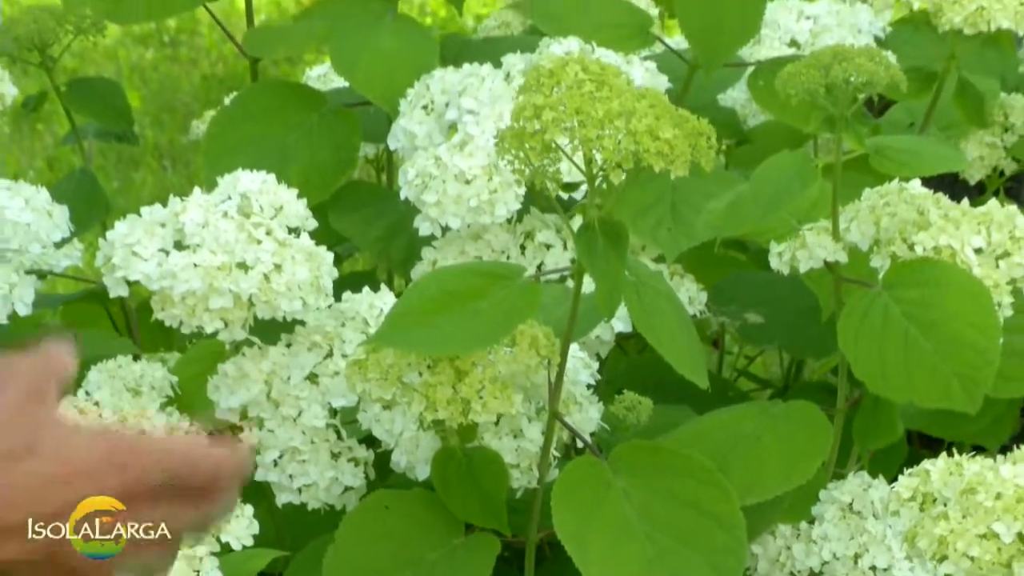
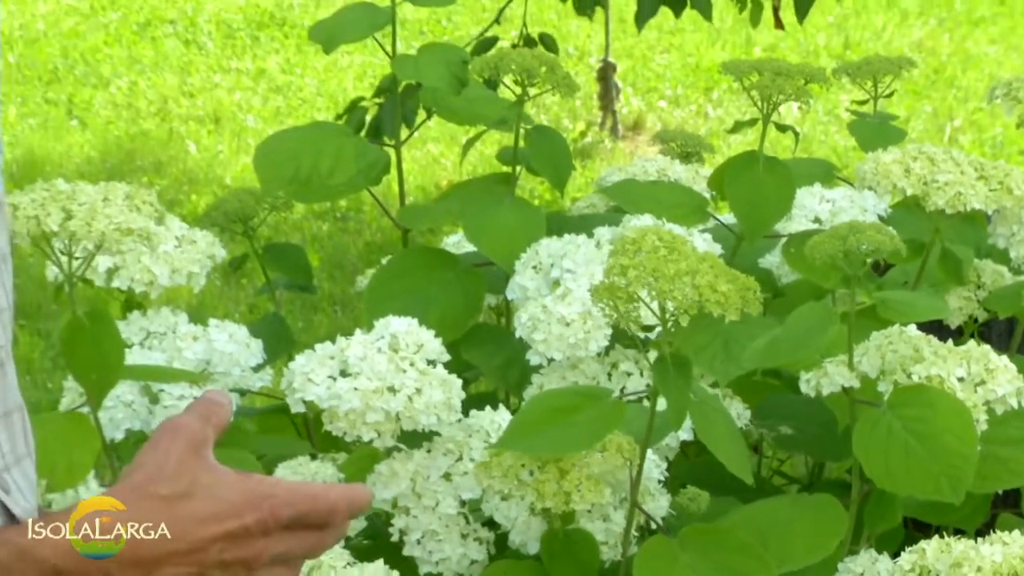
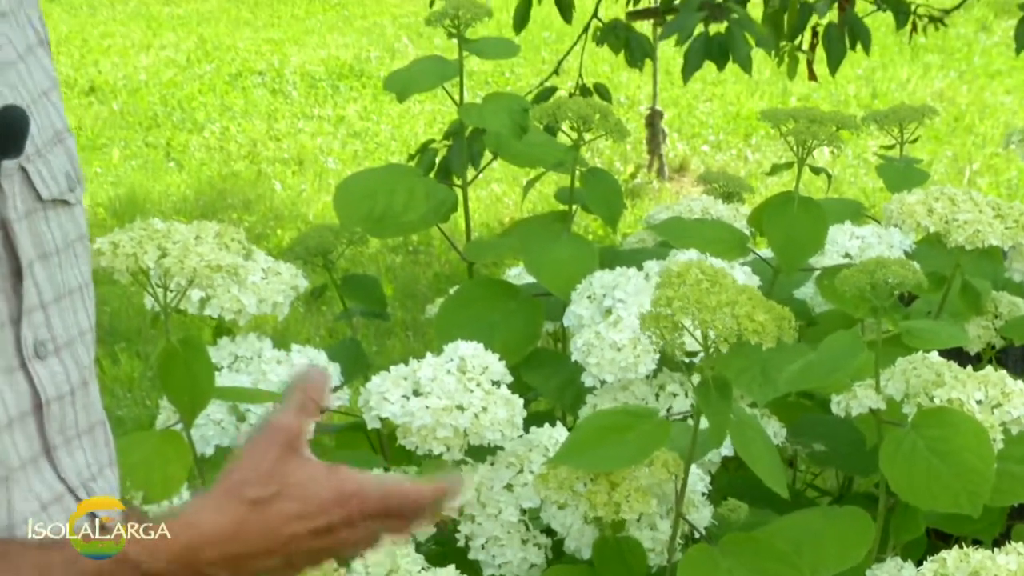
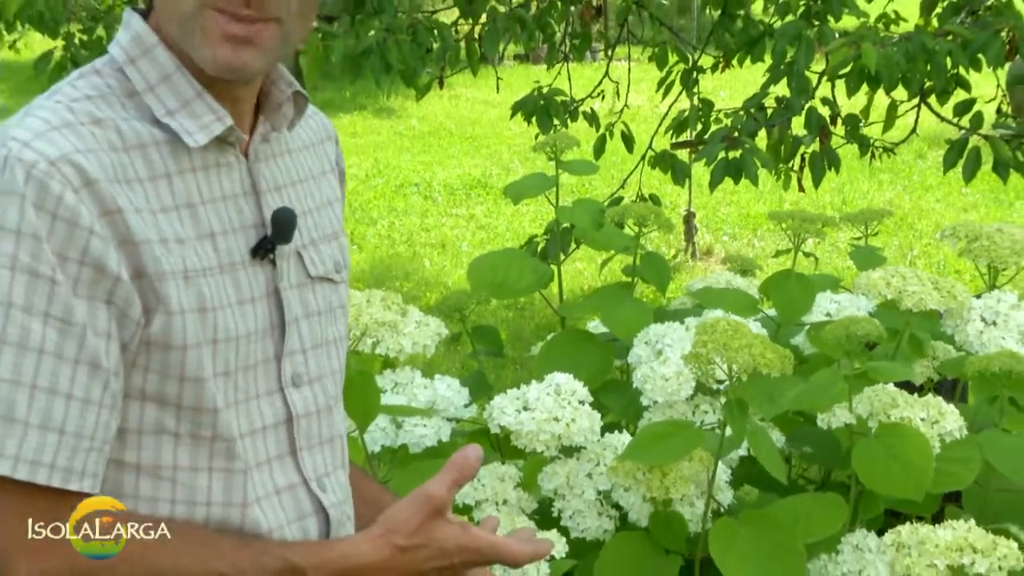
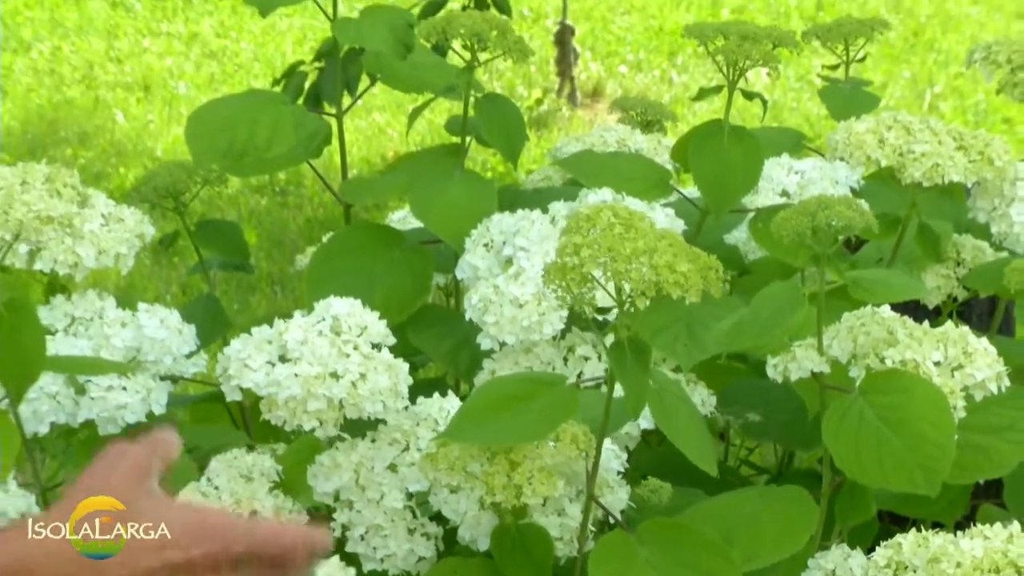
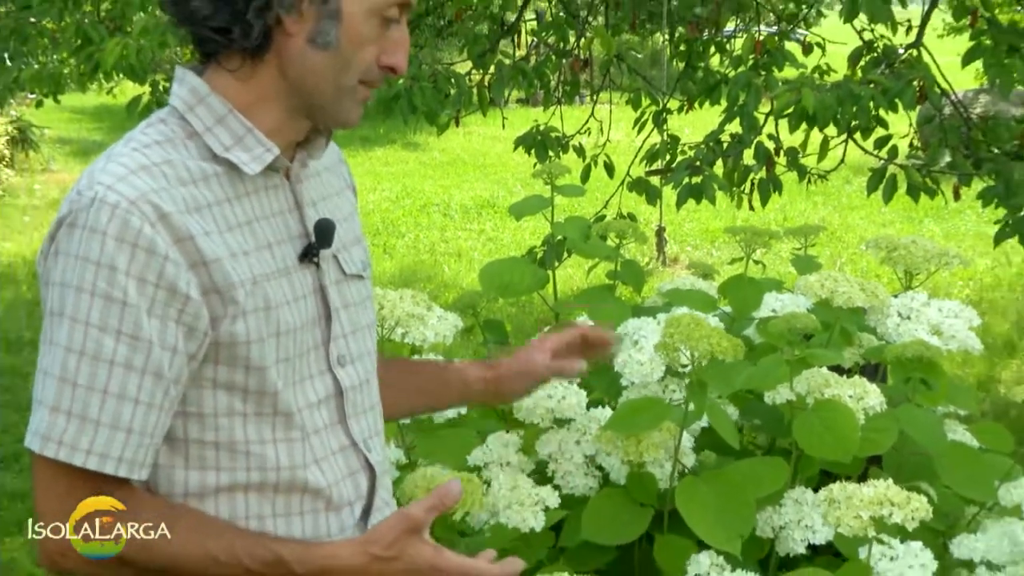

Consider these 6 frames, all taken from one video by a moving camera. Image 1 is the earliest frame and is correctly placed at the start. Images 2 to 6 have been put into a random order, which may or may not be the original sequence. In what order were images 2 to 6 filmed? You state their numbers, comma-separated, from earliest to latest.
5, 2, 3, 4, 6
